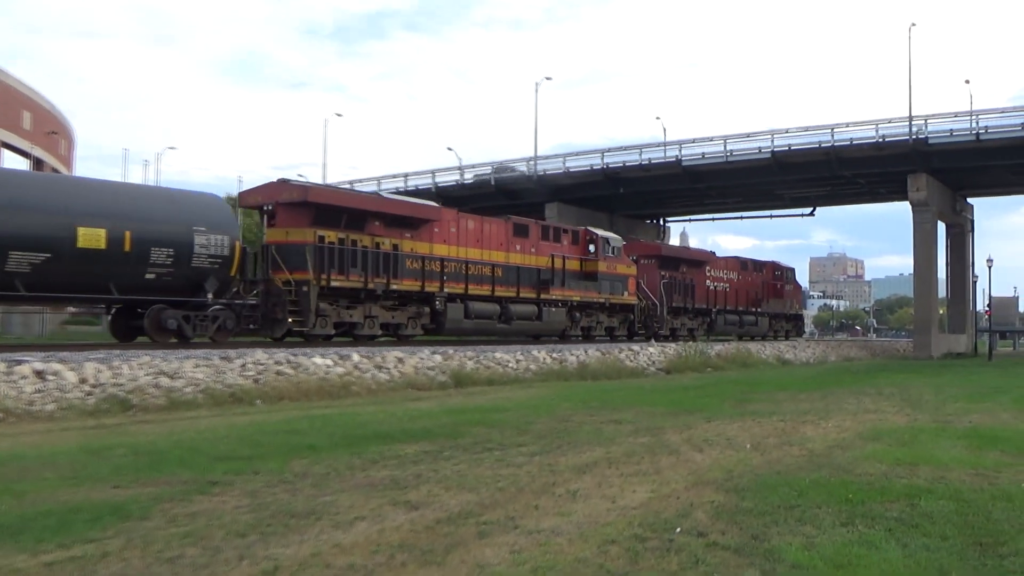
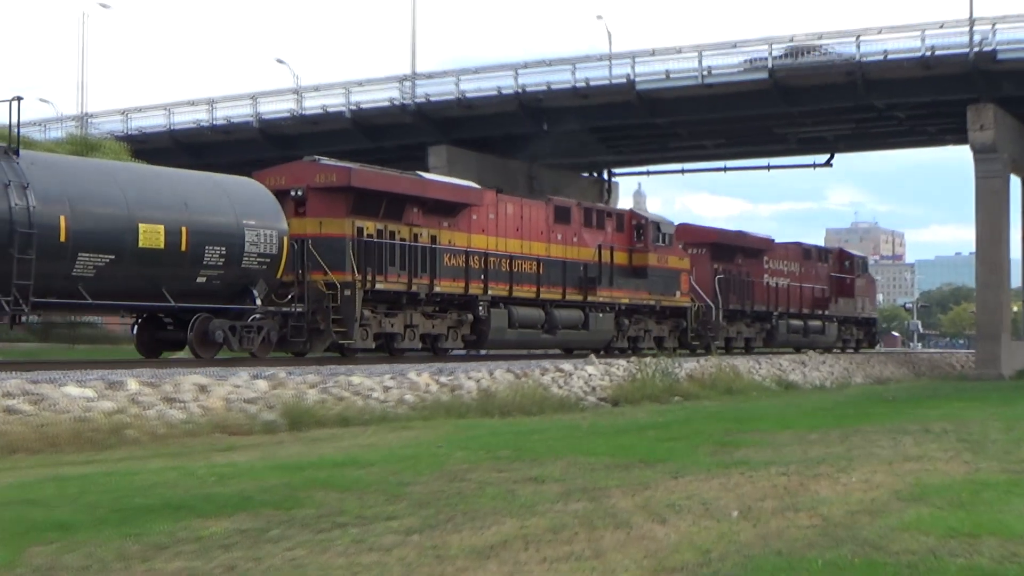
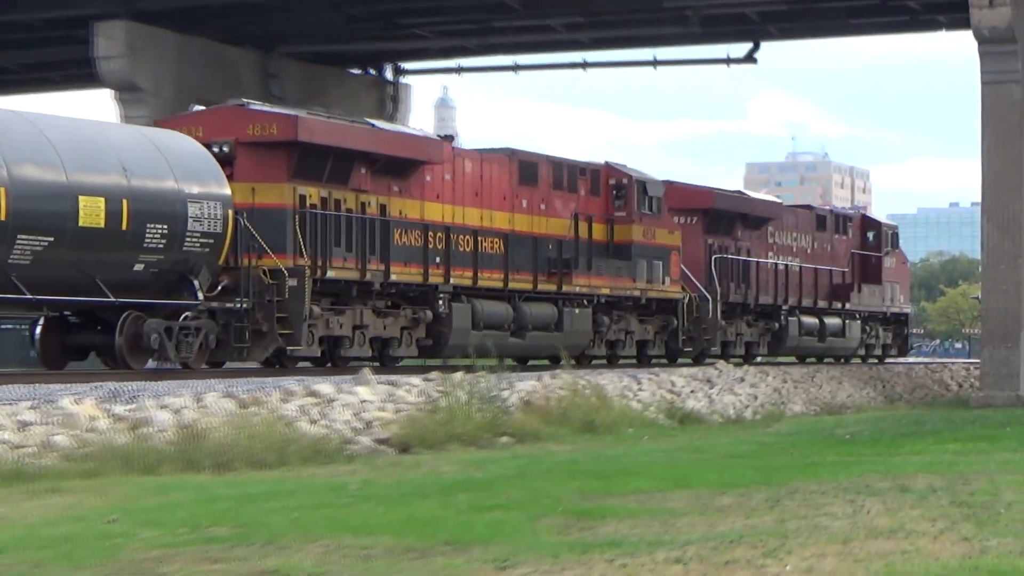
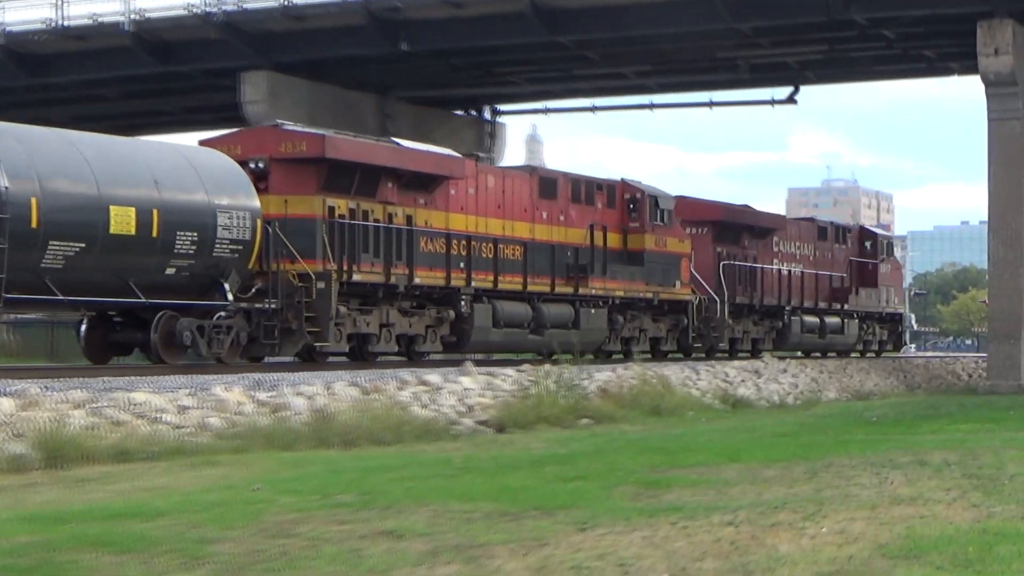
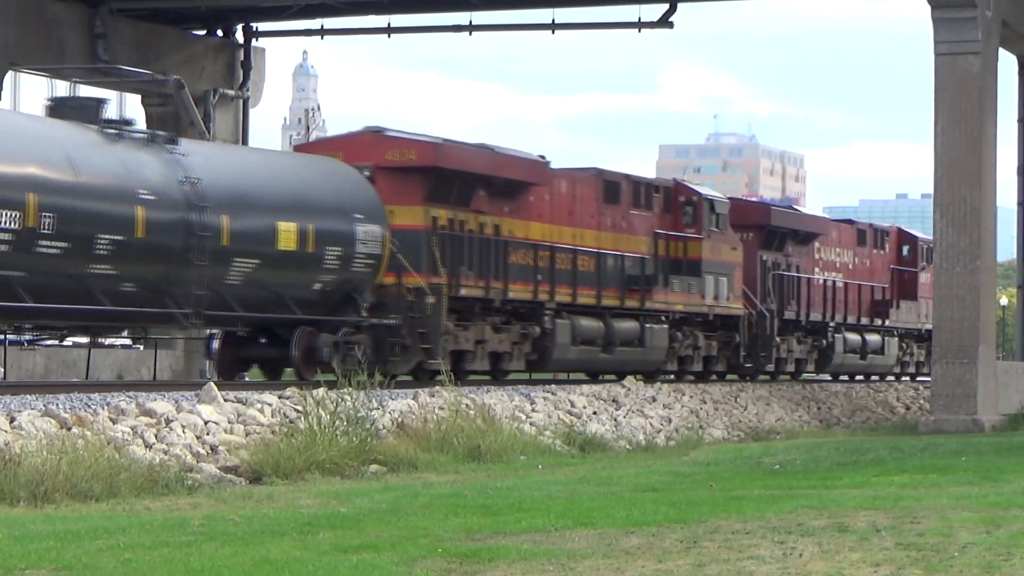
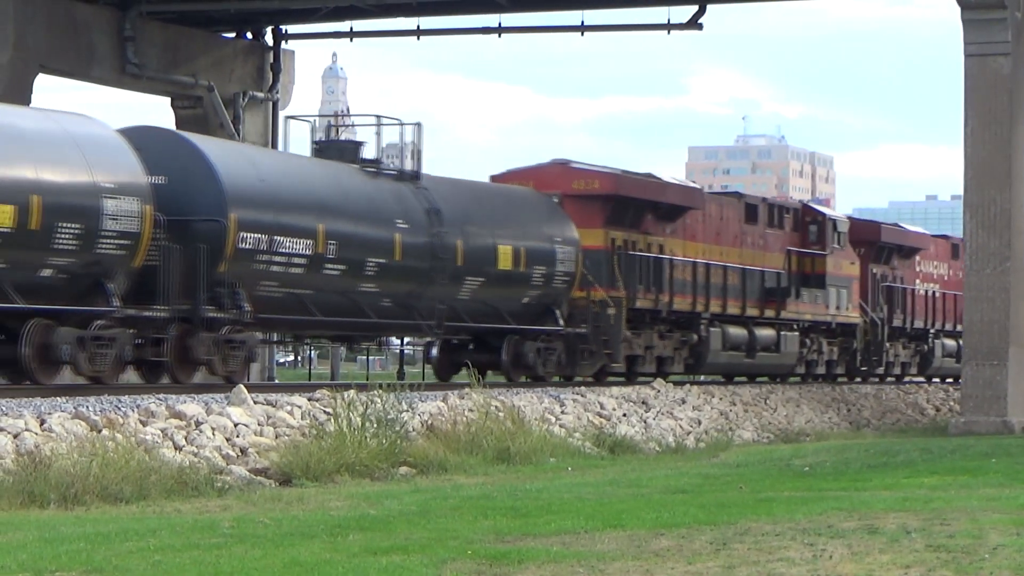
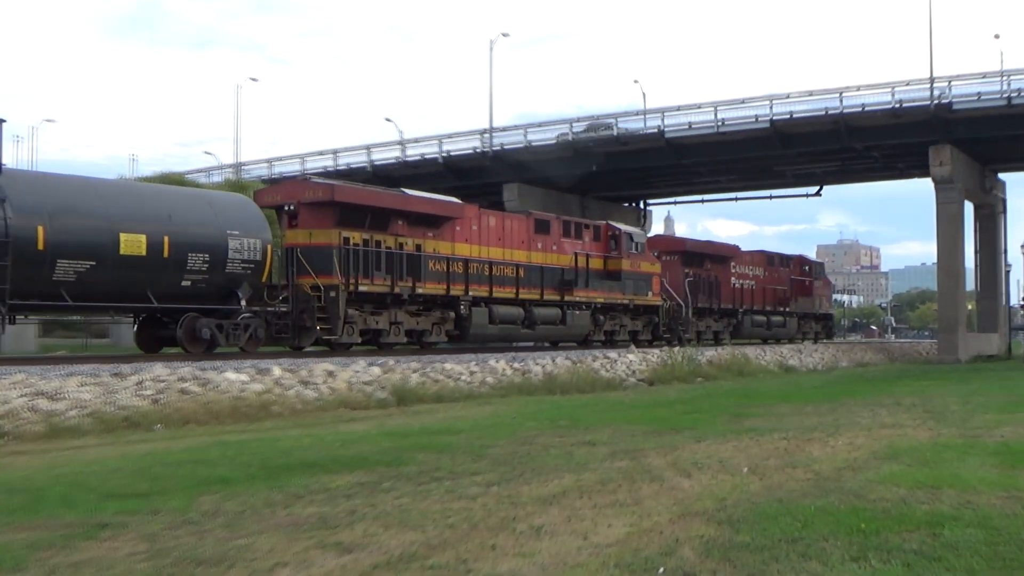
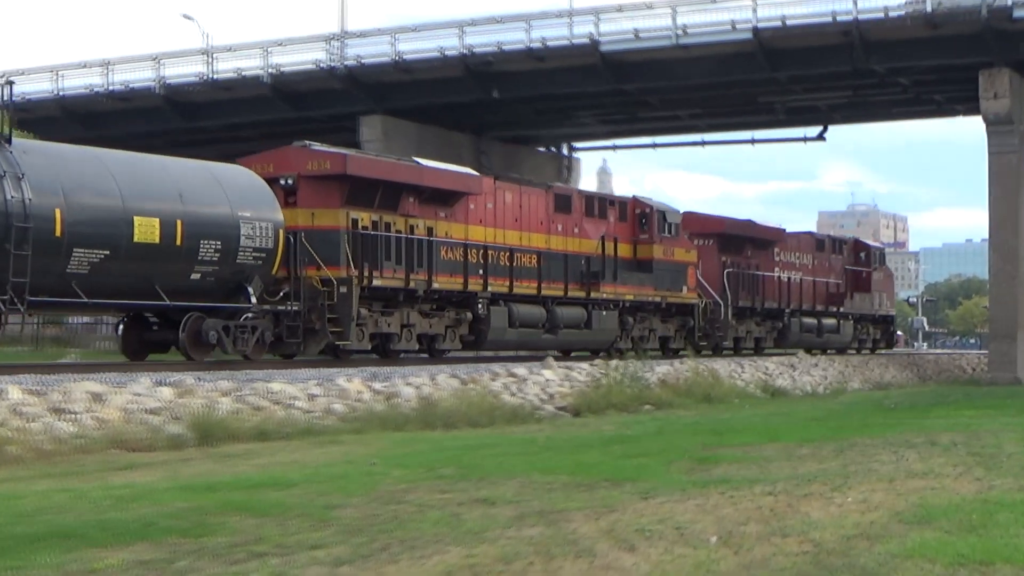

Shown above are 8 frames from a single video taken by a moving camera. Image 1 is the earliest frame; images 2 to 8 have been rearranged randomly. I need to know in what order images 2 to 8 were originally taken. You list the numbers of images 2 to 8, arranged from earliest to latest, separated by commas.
7, 2, 8, 4, 3, 5, 6
